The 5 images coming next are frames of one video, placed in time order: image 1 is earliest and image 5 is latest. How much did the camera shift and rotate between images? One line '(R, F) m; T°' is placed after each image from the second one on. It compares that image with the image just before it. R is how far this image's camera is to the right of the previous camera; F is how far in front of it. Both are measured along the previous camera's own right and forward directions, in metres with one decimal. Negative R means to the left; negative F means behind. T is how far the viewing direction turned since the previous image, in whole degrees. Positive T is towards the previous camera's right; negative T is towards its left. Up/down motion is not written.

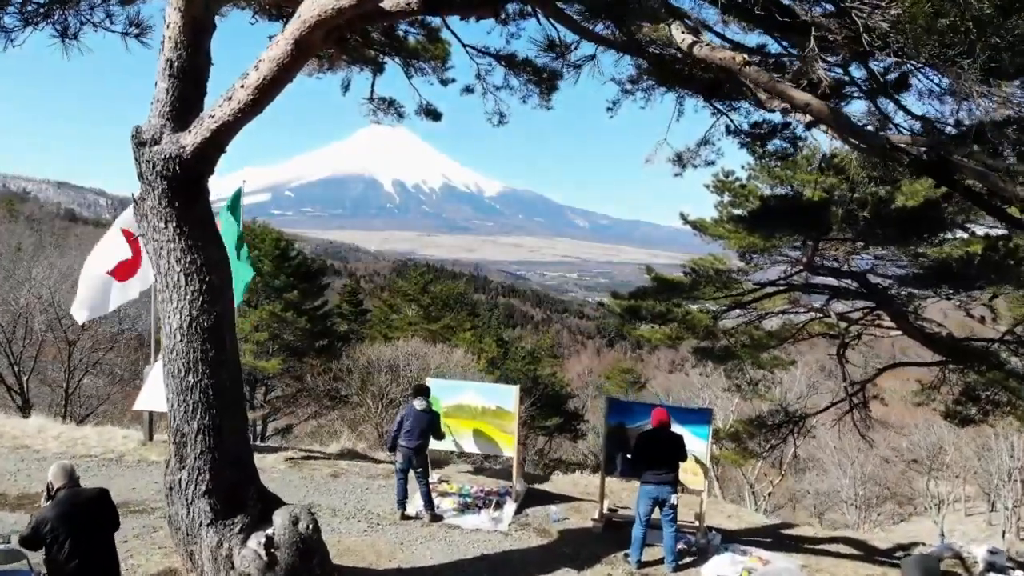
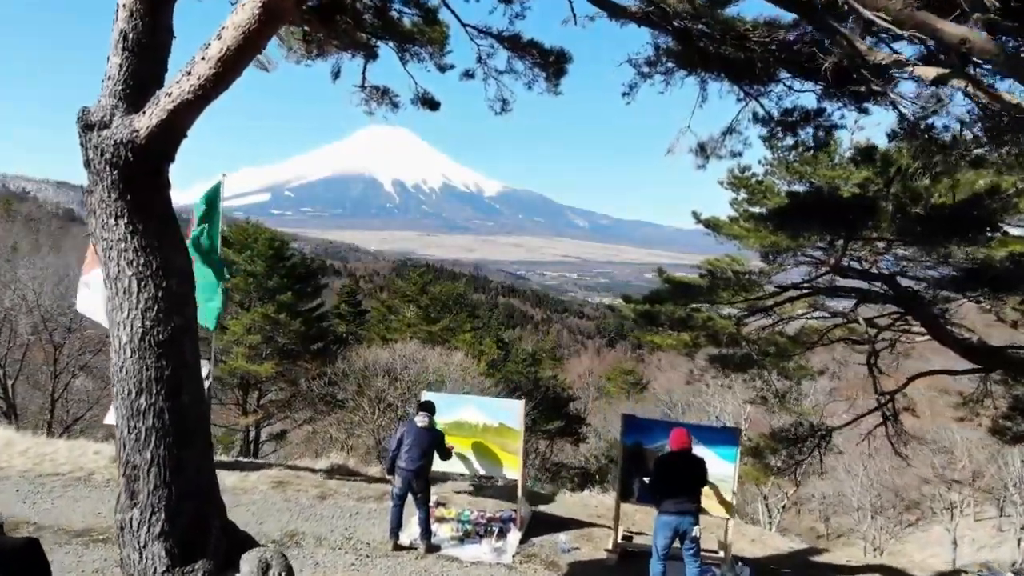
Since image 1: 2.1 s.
(0.0, +0.6) m; 0°
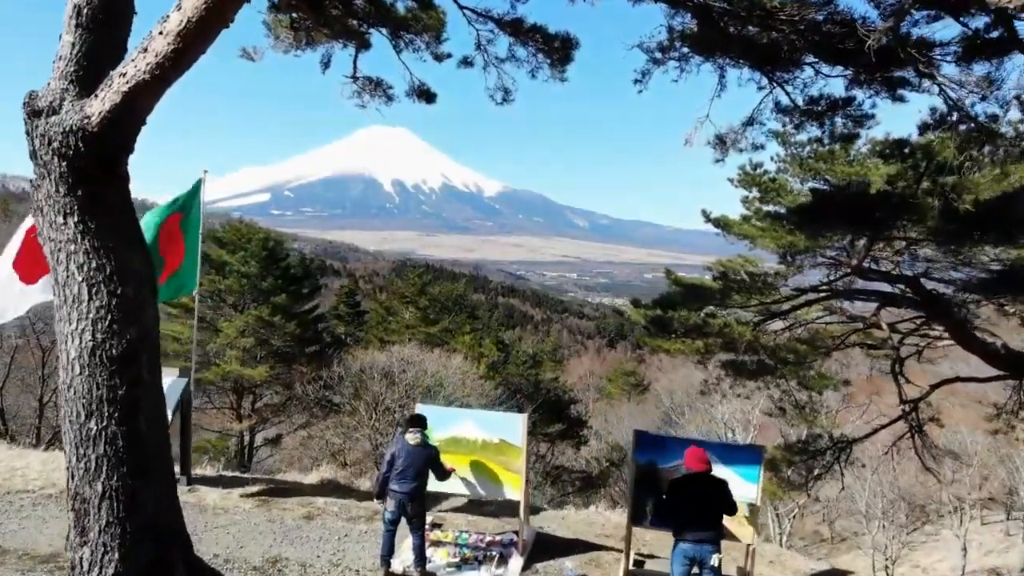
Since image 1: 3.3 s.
(0.0, +0.5) m; 0°
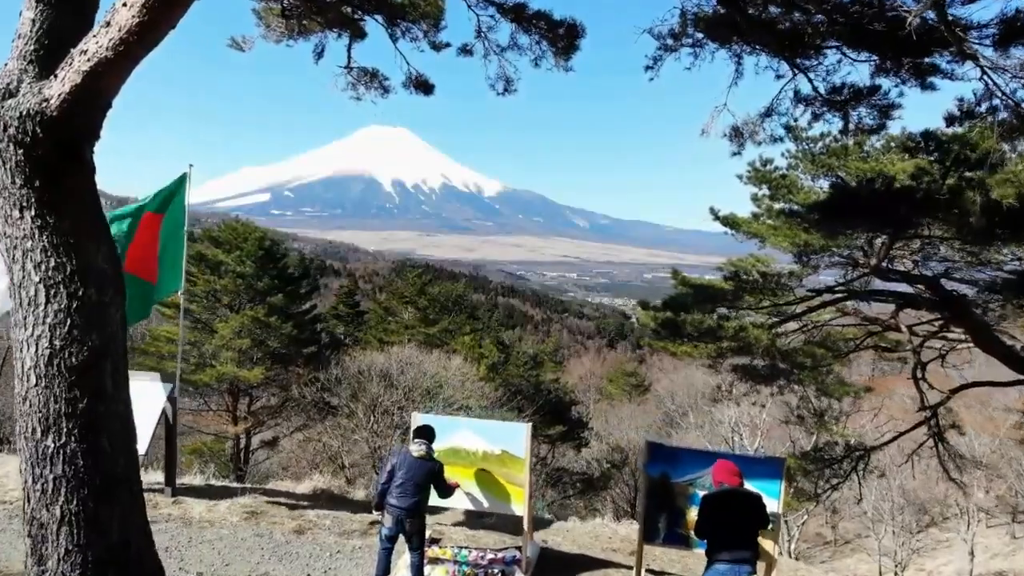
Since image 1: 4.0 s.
(0.0, +0.3) m; 0°
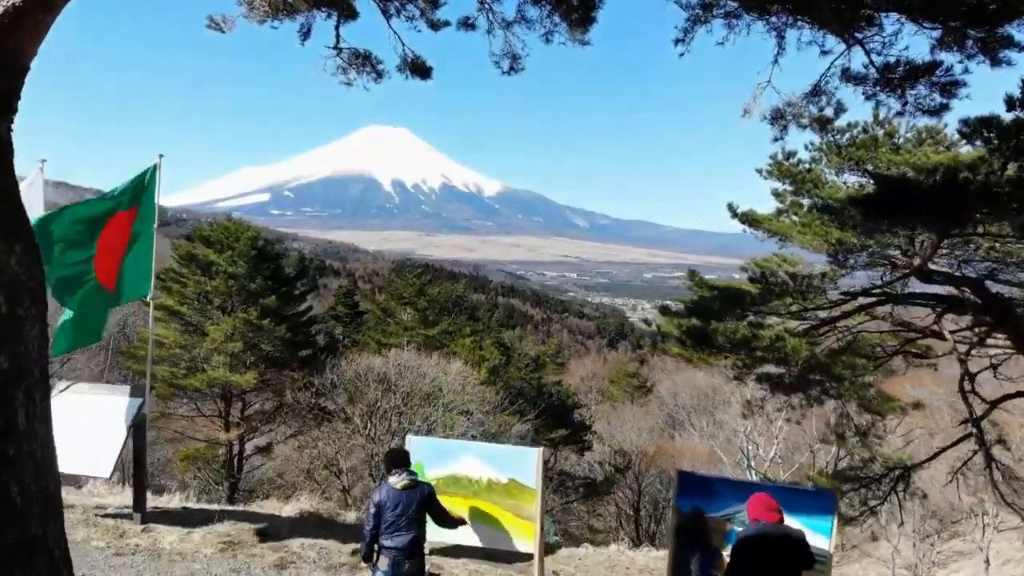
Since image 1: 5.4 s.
(-0.1, +0.6) m; 0°
